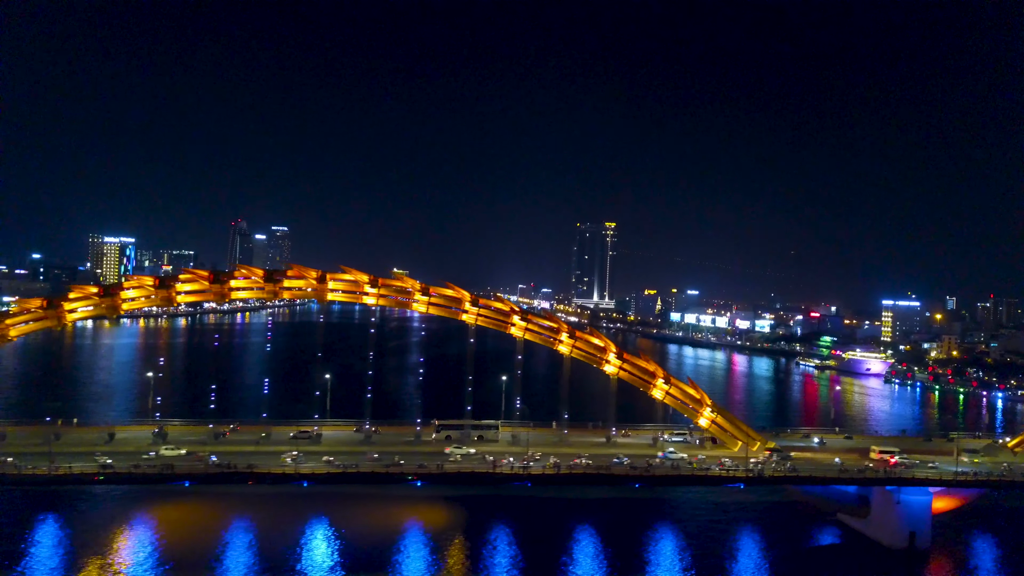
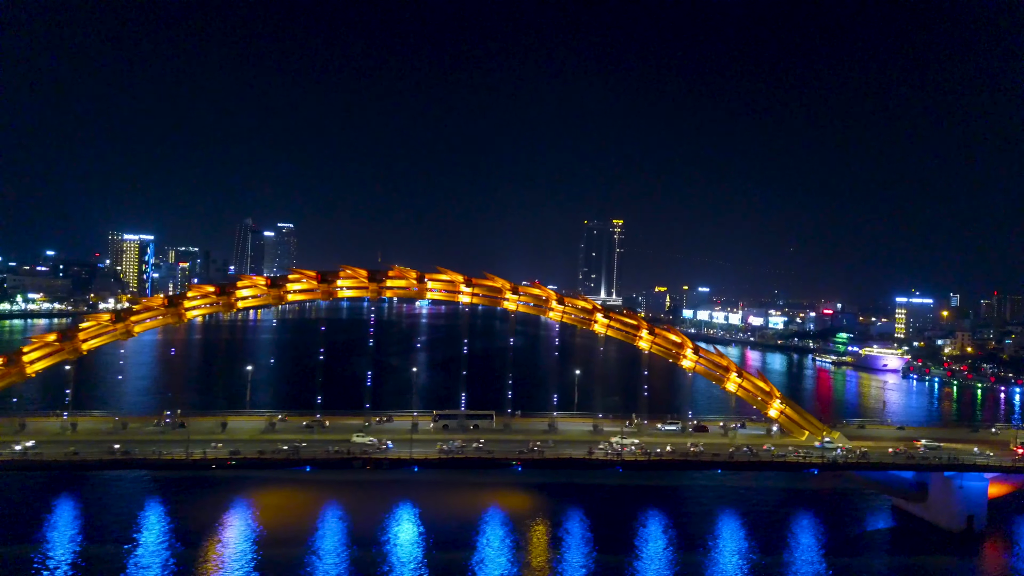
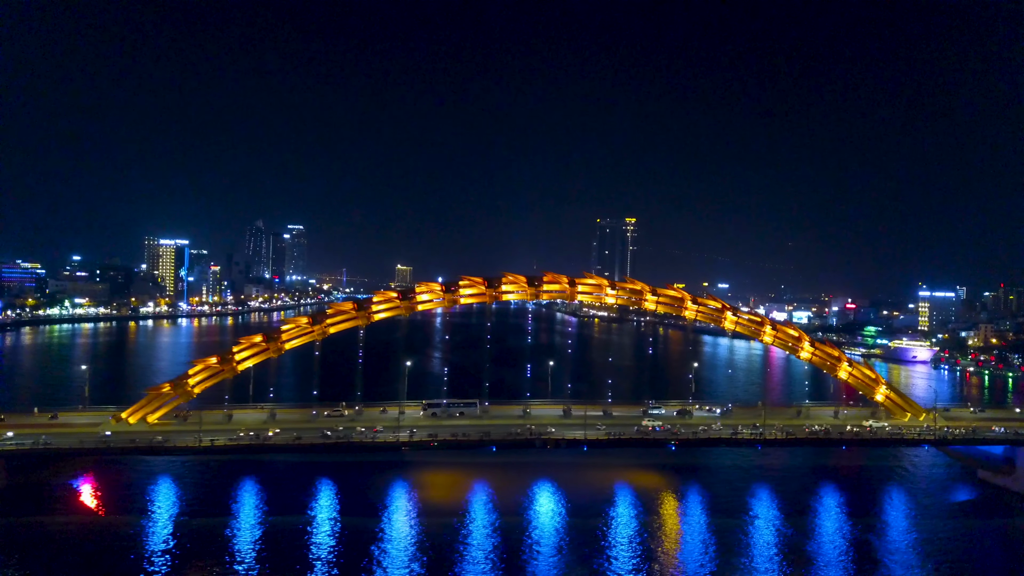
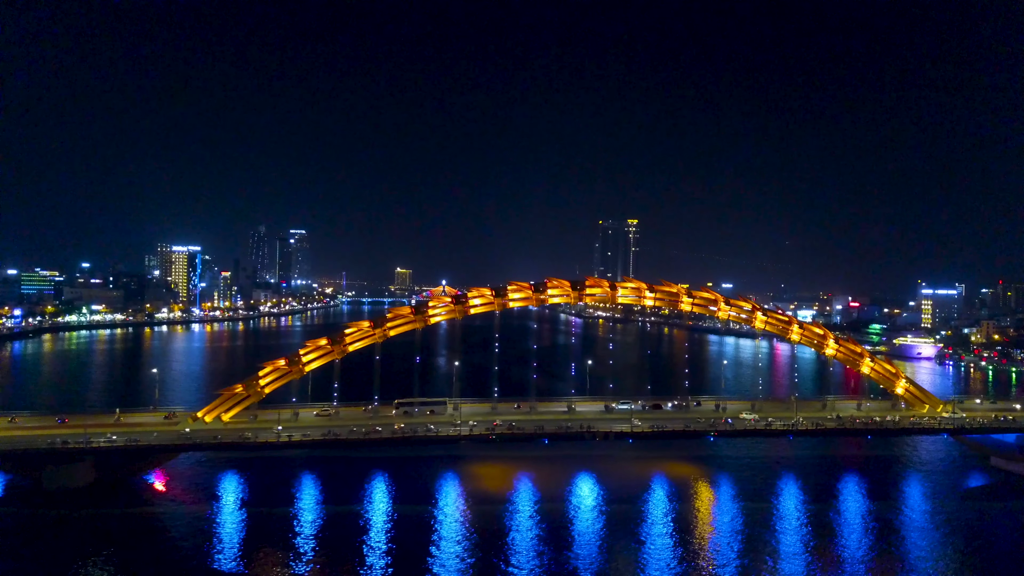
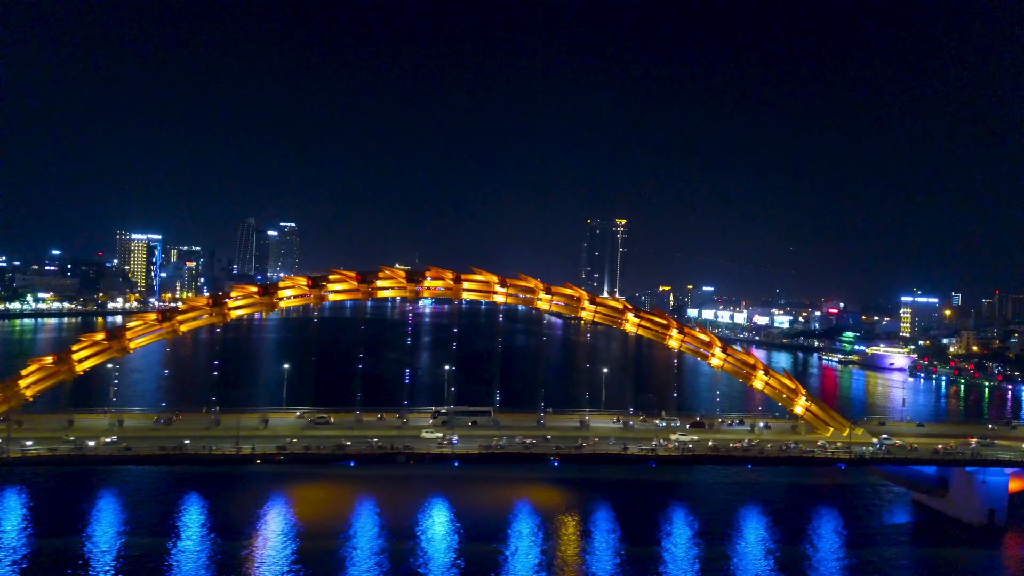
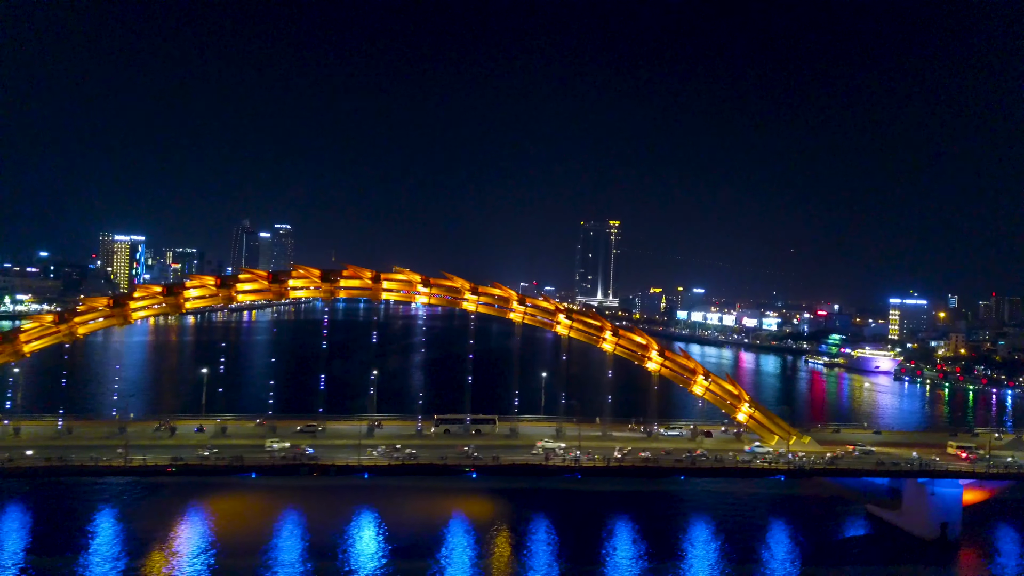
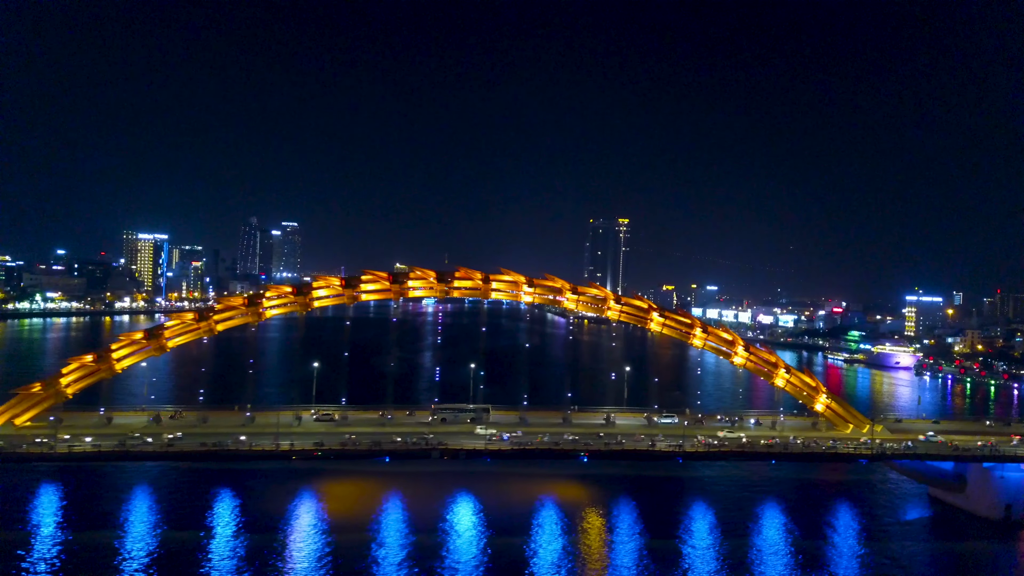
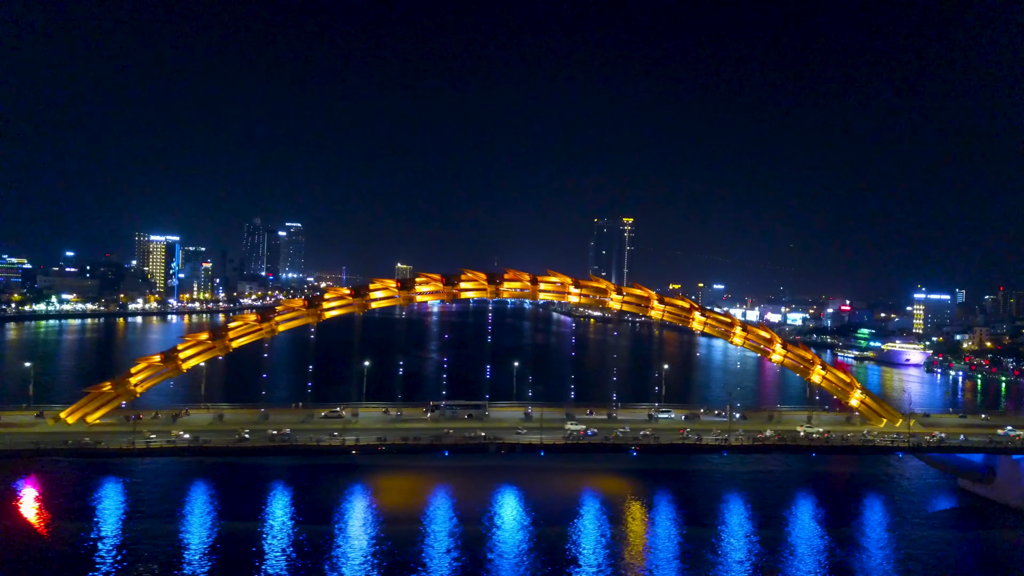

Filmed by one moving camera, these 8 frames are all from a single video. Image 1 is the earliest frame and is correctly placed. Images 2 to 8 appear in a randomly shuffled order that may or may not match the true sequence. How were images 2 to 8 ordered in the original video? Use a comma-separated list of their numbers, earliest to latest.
6, 2, 5, 7, 8, 3, 4
